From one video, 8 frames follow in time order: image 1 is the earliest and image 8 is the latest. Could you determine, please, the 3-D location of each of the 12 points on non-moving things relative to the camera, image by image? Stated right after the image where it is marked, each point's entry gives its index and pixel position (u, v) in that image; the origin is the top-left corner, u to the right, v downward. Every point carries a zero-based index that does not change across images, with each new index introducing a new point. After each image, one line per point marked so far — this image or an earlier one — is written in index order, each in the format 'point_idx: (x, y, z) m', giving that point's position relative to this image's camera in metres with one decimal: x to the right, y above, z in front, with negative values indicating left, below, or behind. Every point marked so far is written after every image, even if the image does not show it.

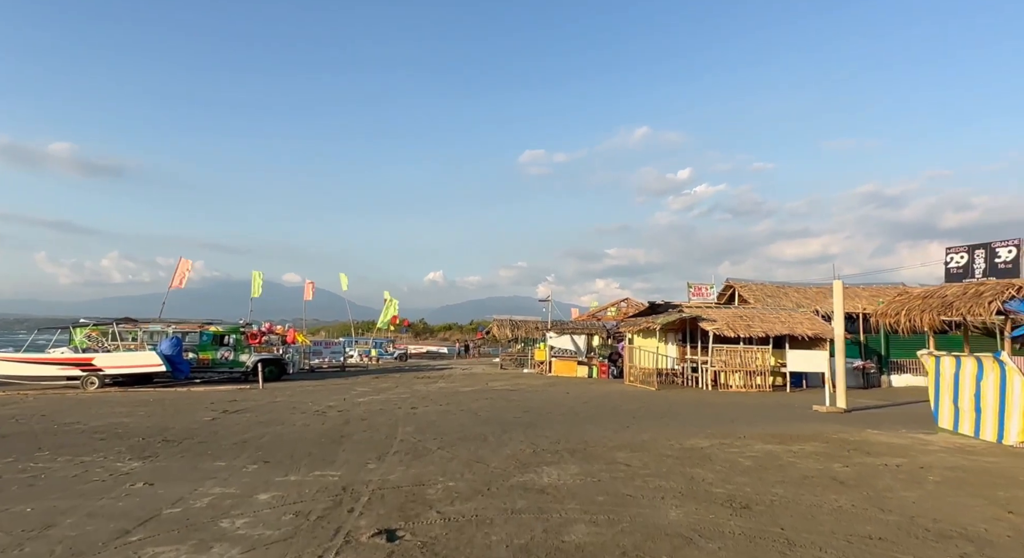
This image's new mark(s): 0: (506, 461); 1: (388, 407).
0: (-0.1, -2.7, +9.4) m
1: (-3.3, -3.5, +17.3) m
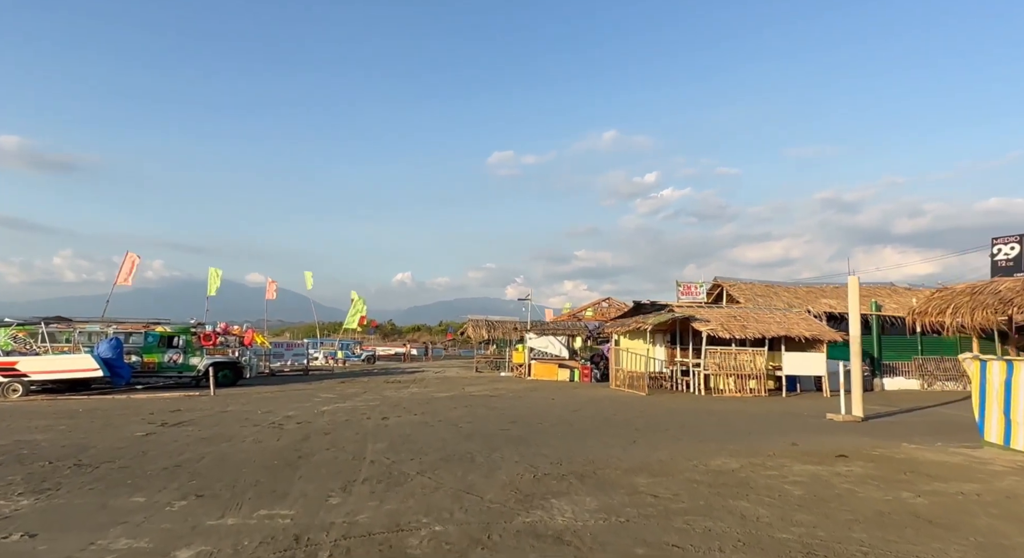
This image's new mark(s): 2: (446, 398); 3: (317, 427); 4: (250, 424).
0: (-0.1, -2.5, +7.6) m
1: (-3.7, -3.3, +15.3) m
2: (-2.1, -3.7, +20.0) m
3: (-4.0, -3.1, +13.2) m
4: (-5.6, -3.1, +13.8) m
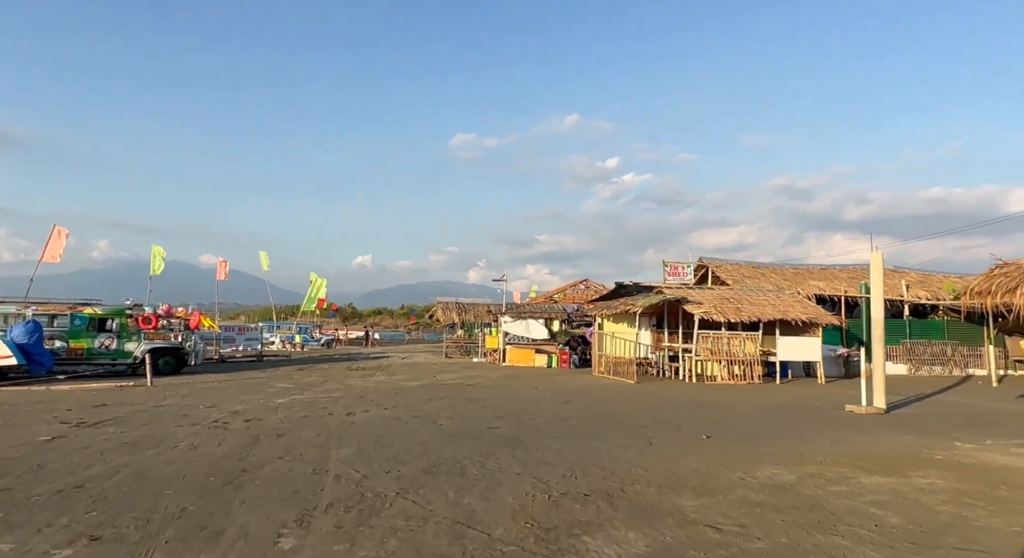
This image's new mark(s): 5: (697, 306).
0: (0.0, -2.2, +5.7) m
1: (-4.1, -2.8, +13.2) m
2: (-2.7, -3.0, +18.0) m
3: (-4.2, -2.6, +11.1) m
4: (-5.9, -2.6, +11.6) m
5: (+5.7, -0.9, +19.9) m
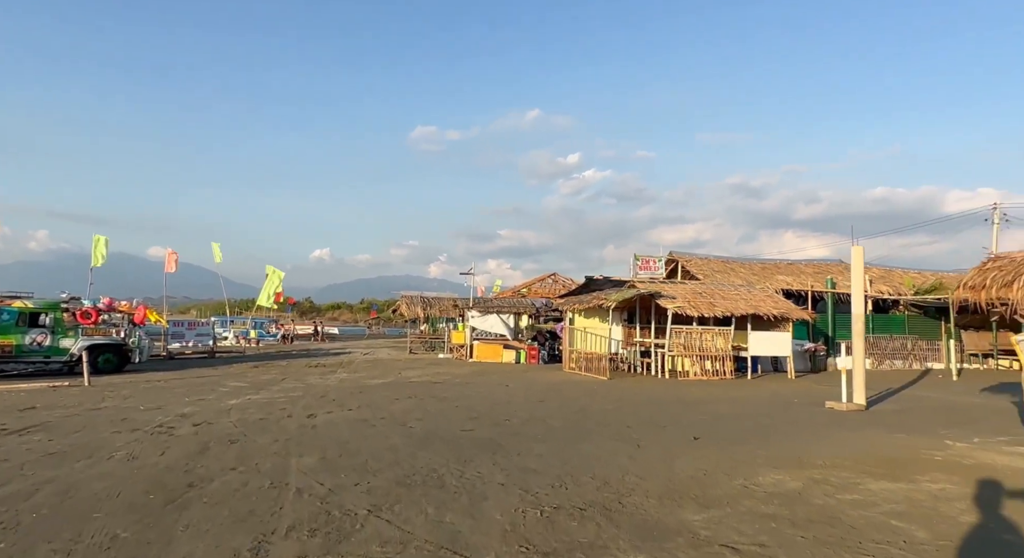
0: (0.0, -2.1, +5.0) m
1: (-4.6, -2.6, +12.2) m
2: (-3.5, -2.8, +17.1) m
3: (-4.6, -2.4, +10.1) m
4: (-6.3, -2.5, +10.5) m
5: (+4.8, -0.7, +19.5) m
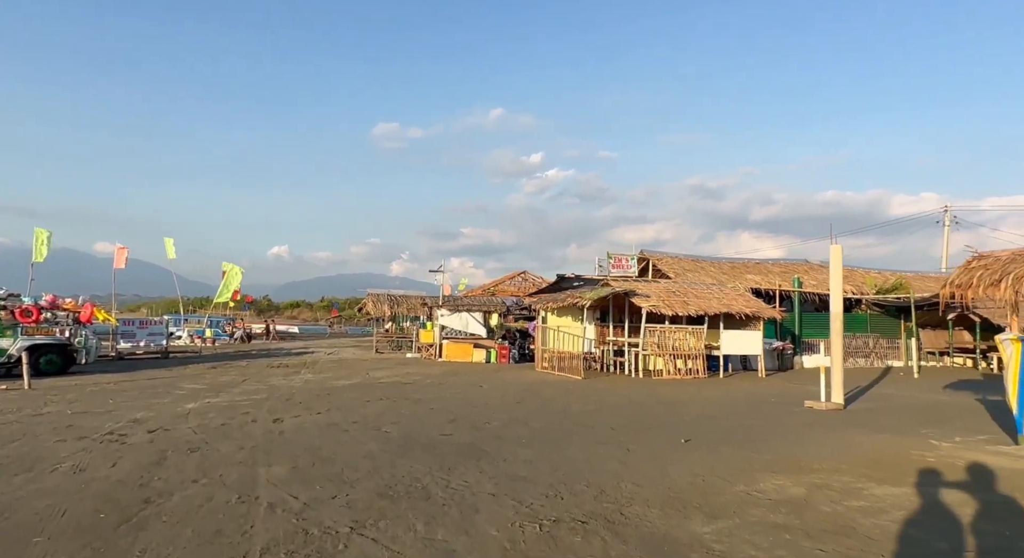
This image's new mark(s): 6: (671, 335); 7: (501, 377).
0: (0.0, -2.1, +4.6) m
1: (-5.0, -2.5, +11.5) m
2: (-4.1, -2.8, +16.4) m
3: (-4.8, -2.4, +9.4) m
4: (-6.6, -2.4, +9.7) m
5: (+4.0, -0.6, +19.3) m
6: (+4.8, -1.7, +19.6) m
7: (-0.3, -3.0, +19.5) m
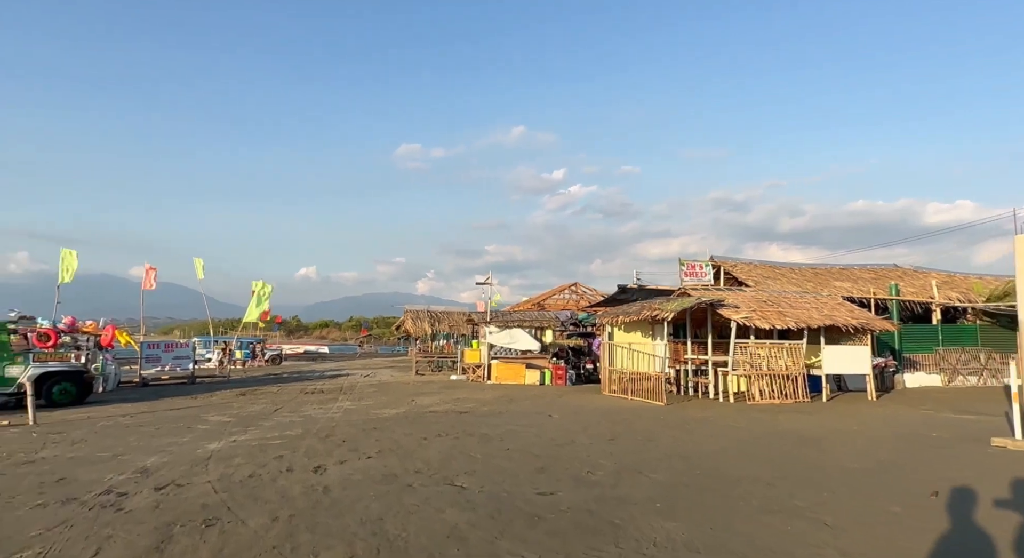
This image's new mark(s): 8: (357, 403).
0: (+1.2, -2.0, +2.0) m
1: (-3.5, -2.7, +9.1) m
2: (-2.5, -3.0, +14.0) m
3: (-3.4, -2.5, +6.9) m
4: (-5.2, -2.5, +7.4) m
5: (+5.7, -0.8, +16.6) m
6: (+6.6, -1.9, +16.8) m
7: (+1.4, -3.3, +16.9) m
8: (-4.3, -3.4, +17.7) m
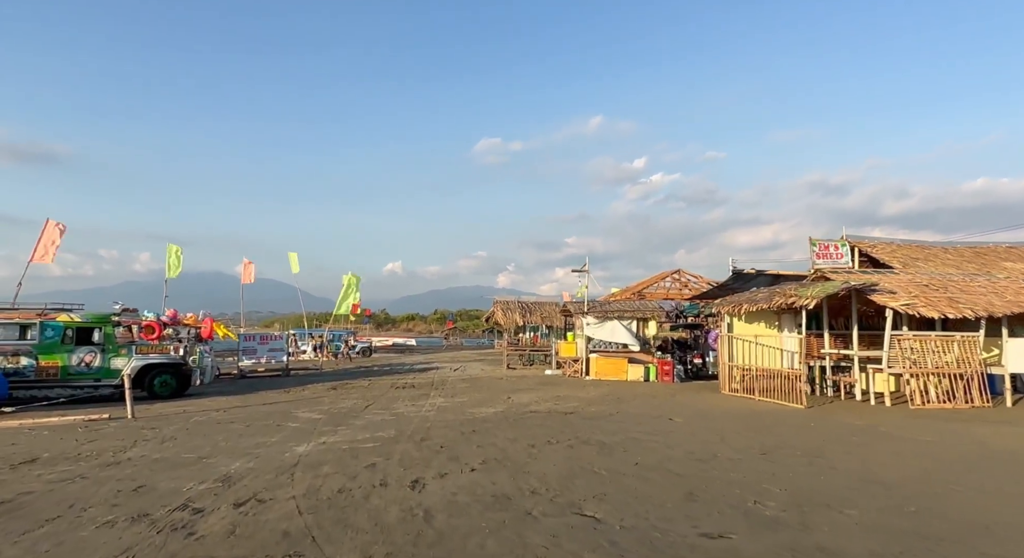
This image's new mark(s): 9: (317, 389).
0: (+1.9, -1.8, +0.1) m
1: (-1.9, -2.5, +7.8) m
2: (-0.3, -2.8, +12.5) m
3: (-2.1, -2.3, +5.7) m
4: (-3.8, -2.4, +6.3) m
5: (+8.2, -0.4, +14.1) m
6: (+9.1, -1.5, +14.2) m
7: (+4.0, -2.9, +14.9) m
8: (-1.6, -3.1, +16.4) m
9: (-6.1, -3.4, +19.8) m
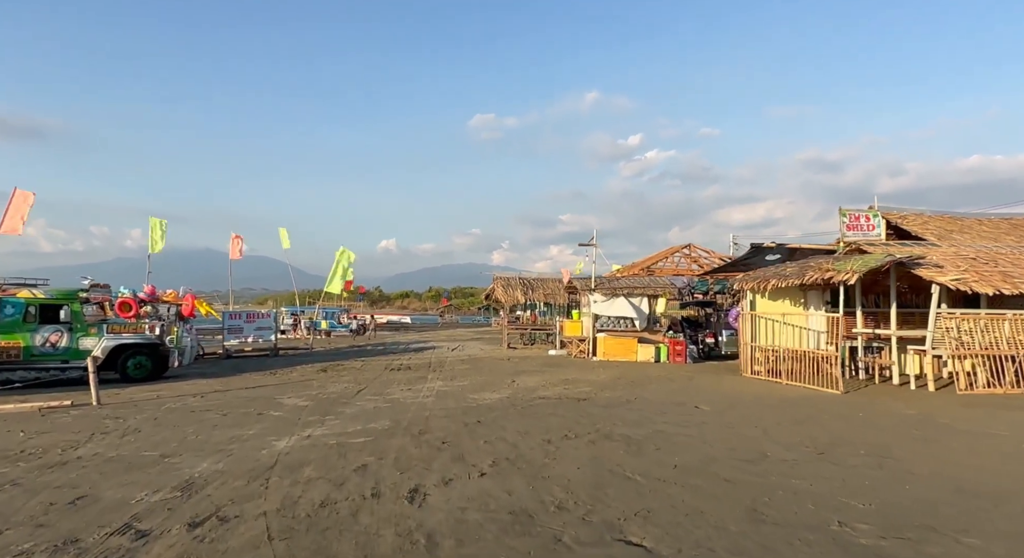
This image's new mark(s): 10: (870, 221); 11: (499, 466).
0: (+2.1, -1.7, -1.2) m
1: (-1.7, -2.2, +6.5) m
2: (-0.1, -2.3, +11.2) m
3: (-1.9, -2.0, +4.3) m
4: (-3.6, -2.1, +4.9) m
5: (+8.3, +0.1, +12.8) m
6: (+9.2, -0.9, +12.9) m
7: (+4.1, -2.3, +13.6) m
8: (-1.5, -2.5, +15.1) m
9: (-6.0, -2.6, +18.5) m
10: (+8.9, +1.5, +16.0) m
11: (-0.1, -2.1, +7.3) m
